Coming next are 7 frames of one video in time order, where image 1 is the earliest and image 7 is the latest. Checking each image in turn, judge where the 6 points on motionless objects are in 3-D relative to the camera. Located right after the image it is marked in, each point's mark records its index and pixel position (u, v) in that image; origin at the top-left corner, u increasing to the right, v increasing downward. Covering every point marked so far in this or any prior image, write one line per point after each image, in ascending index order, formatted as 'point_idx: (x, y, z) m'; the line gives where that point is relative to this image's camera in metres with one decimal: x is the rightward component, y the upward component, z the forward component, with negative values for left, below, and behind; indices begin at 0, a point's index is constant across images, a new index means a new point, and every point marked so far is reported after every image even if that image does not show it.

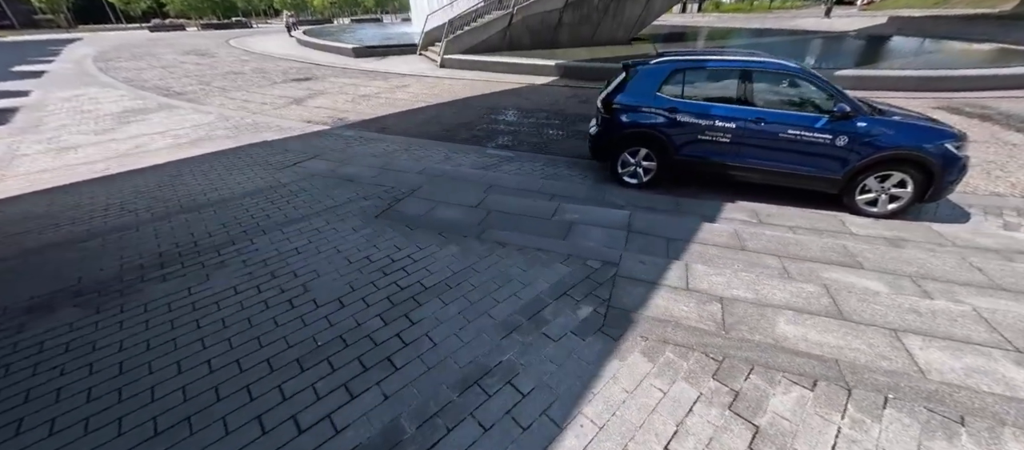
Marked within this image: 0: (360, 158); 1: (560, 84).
0: (-2.6, +1.1, +6.7) m
1: (+1.5, +4.3, +12.0) m
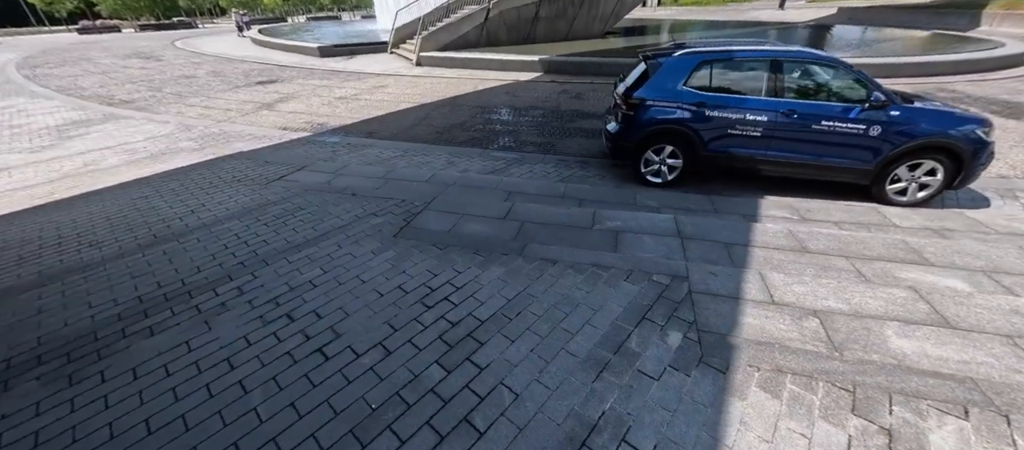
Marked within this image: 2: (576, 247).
0: (-2.4, +0.9, +6.0) m
1: (+1.0, +4.3, +11.6) m
2: (+0.6, -0.2, +3.6) m
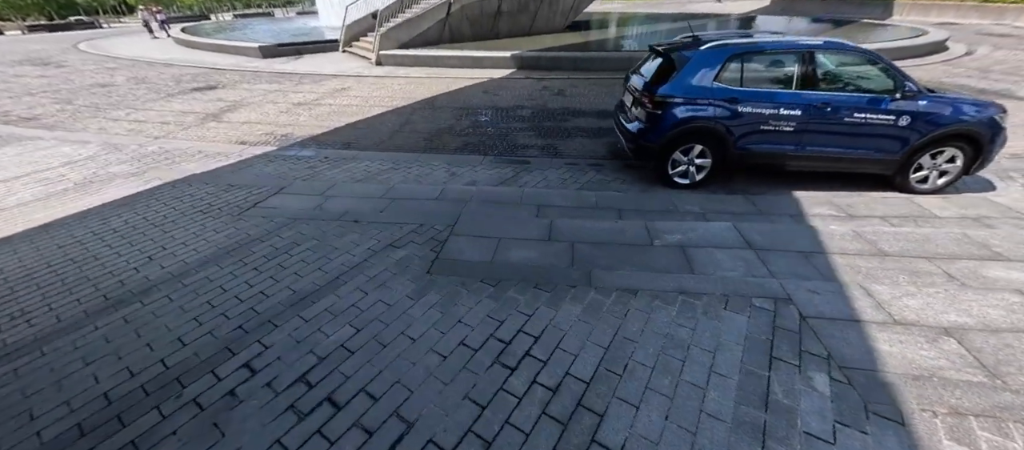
0: (-2.3, +0.5, +5.2) m
1: (+0.3, +4.2, +11.1) m
2: (+1.1, -0.4, +3.2) m
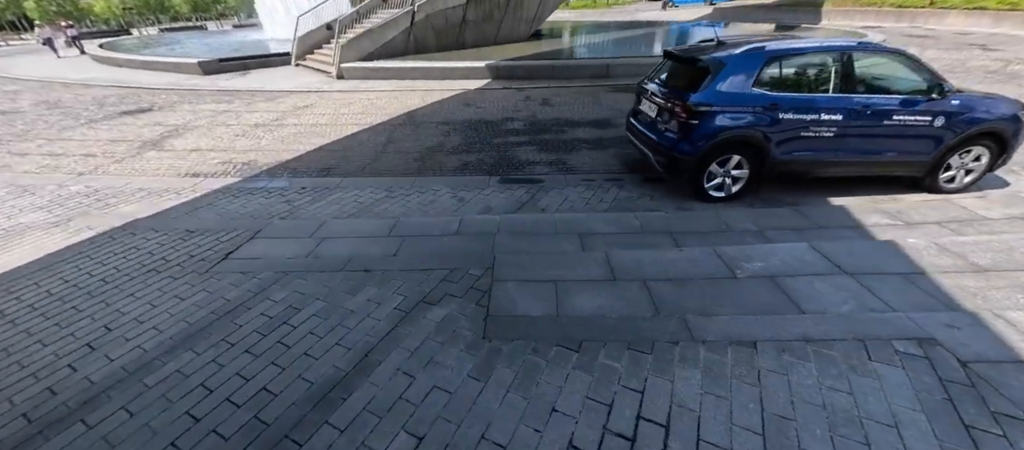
0: (-2.0, 0.0, +4.3) m
1: (-0.3, +3.7, +10.6) m
2: (+1.6, -0.6, +2.7) m
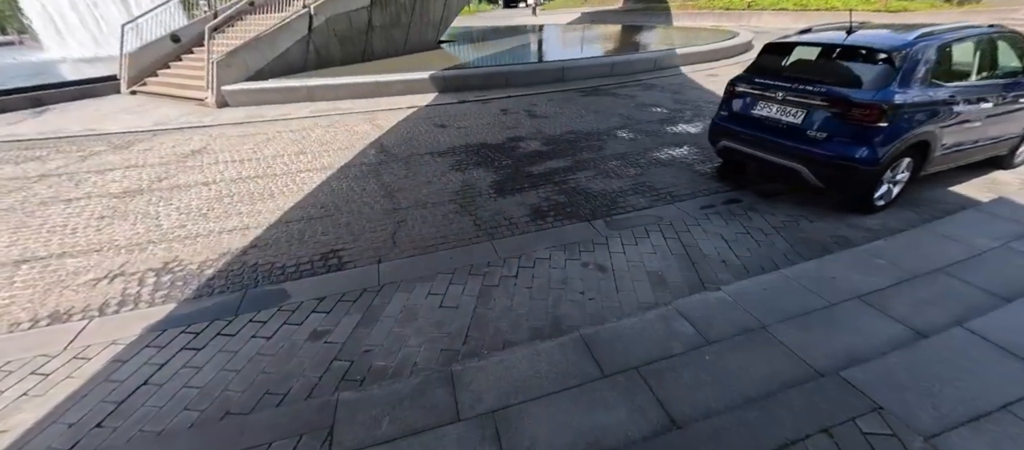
0: (-0.3, -0.9, +2.4) m
1: (-1.2, +2.8, +8.7) m
2: (+3.7, -0.8, +1.8) m
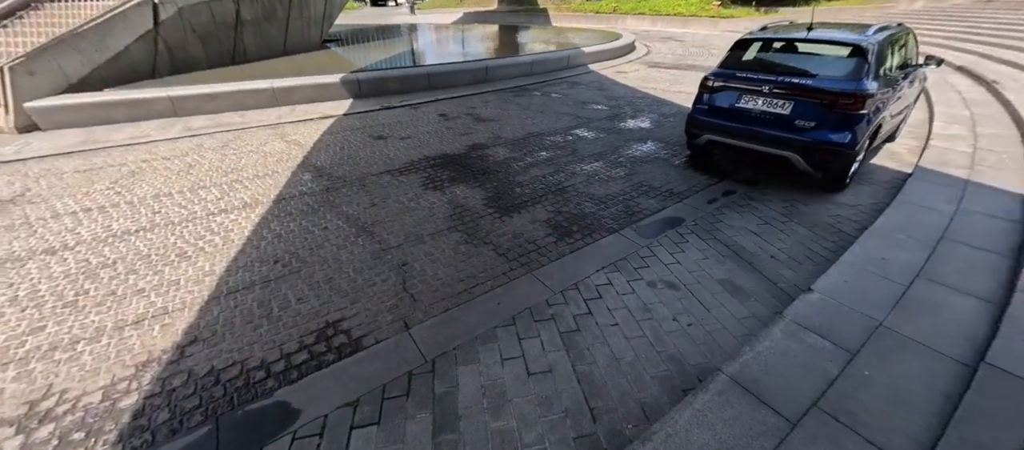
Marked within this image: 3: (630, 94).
0: (+0.6, -1.1, +1.8) m
1: (-2.6, +2.3, +7.6) m
2: (+4.5, -0.5, +2.4) m
3: (+2.5, +2.8, +8.4) m
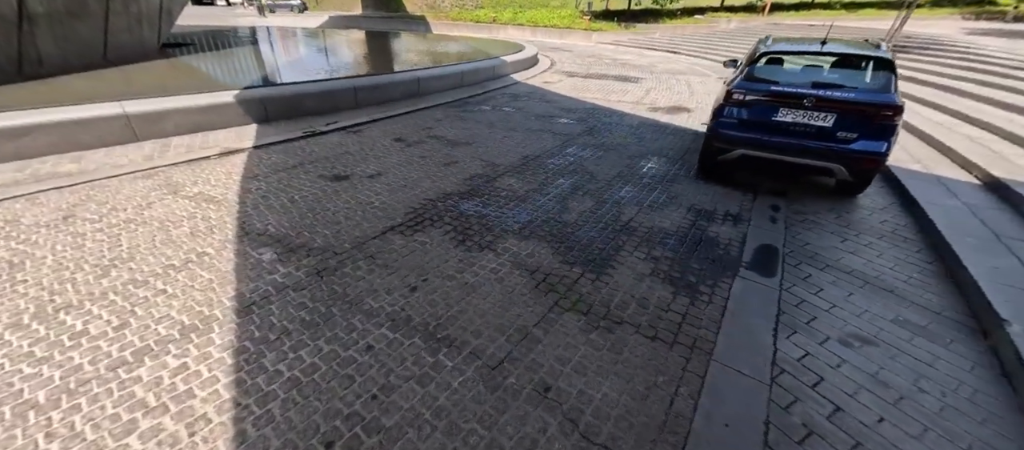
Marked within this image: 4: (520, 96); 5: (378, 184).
0: (+2.1, -1.4, +1.1) m
1: (-3.1, +1.3, +5.7) m
2: (+5.5, -0.3, +2.9) m
3: (+1.4, +2.5, +8.1) m
4: (+0.2, +2.8, +8.6) m
5: (-1.5, +0.4, +4.2) m
